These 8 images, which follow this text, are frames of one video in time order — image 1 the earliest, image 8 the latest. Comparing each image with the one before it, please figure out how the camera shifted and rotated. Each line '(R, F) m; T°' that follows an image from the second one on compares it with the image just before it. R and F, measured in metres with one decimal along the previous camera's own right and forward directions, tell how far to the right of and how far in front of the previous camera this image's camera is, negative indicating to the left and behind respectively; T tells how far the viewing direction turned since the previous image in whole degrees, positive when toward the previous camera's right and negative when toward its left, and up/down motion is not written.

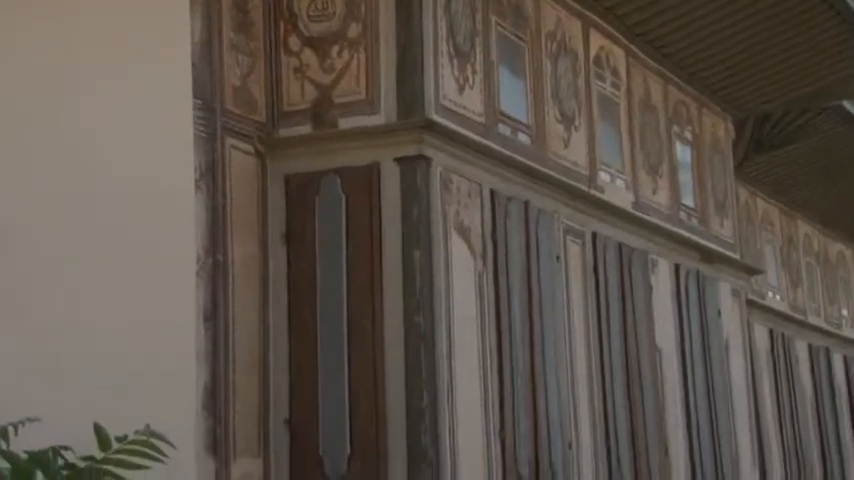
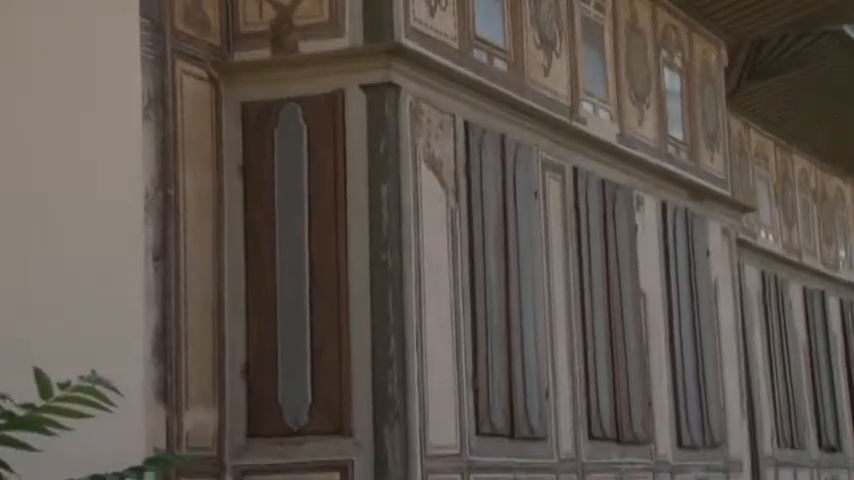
(0.0, +0.4) m; +1°
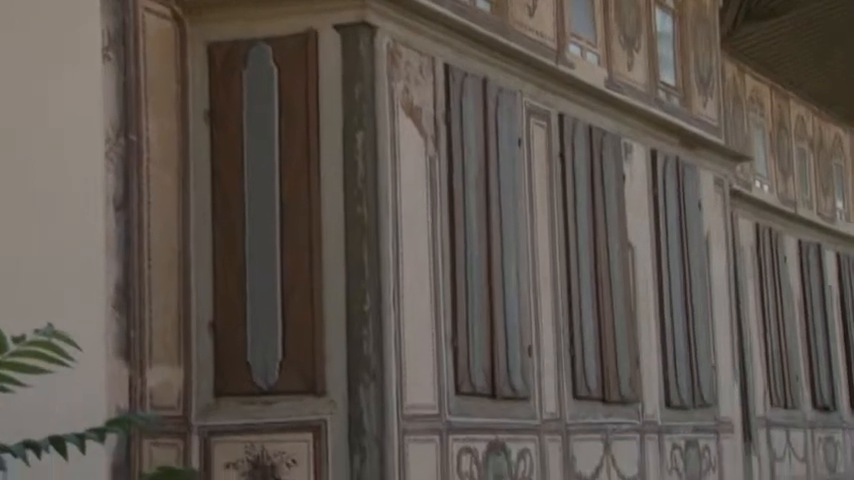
(0.0, +0.3) m; +1°
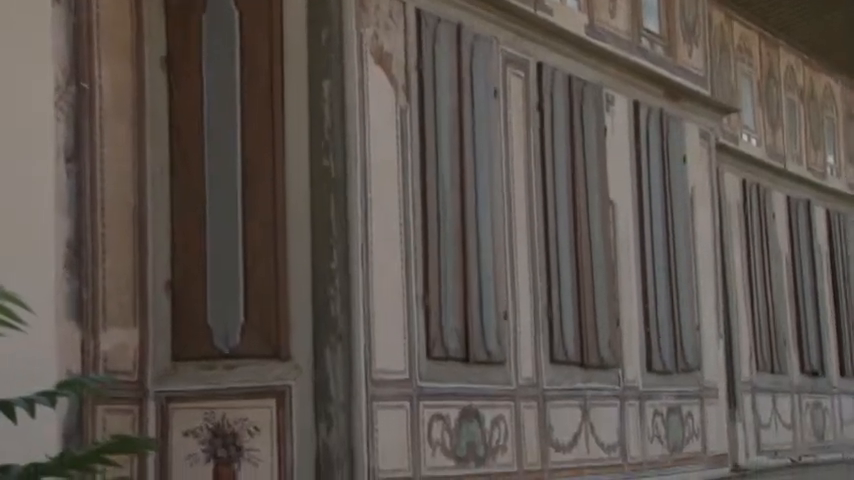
(0.0, +0.3) m; +1°
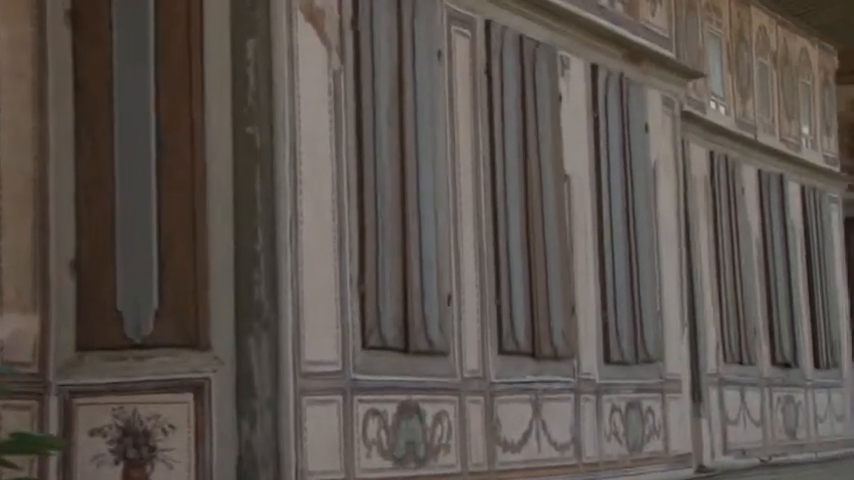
(0.0, +0.5) m; +2°
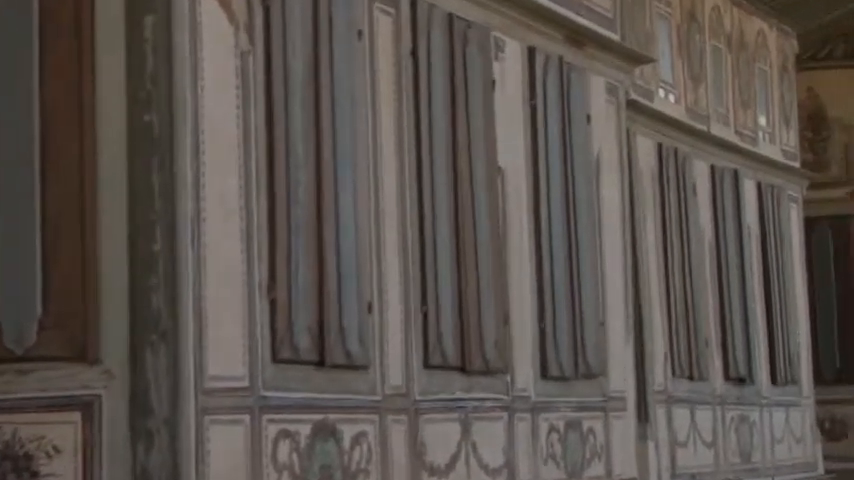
(+0.1, +0.4) m; +2°
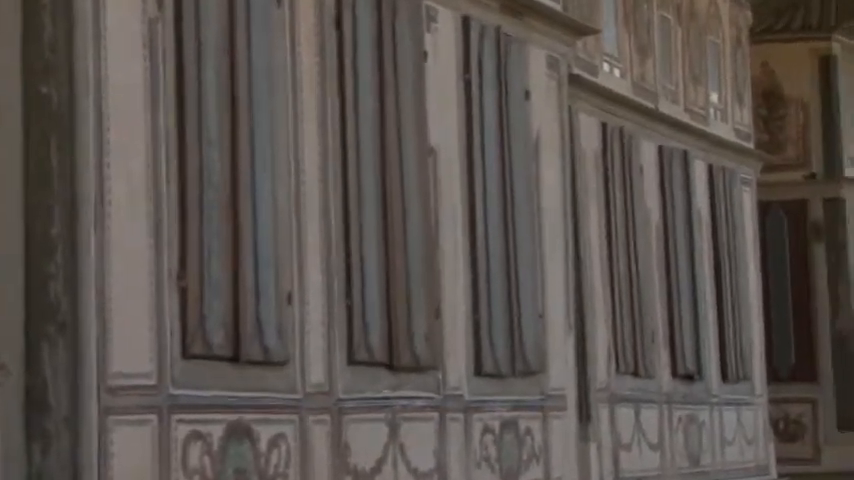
(+0.1, +0.3) m; +2°
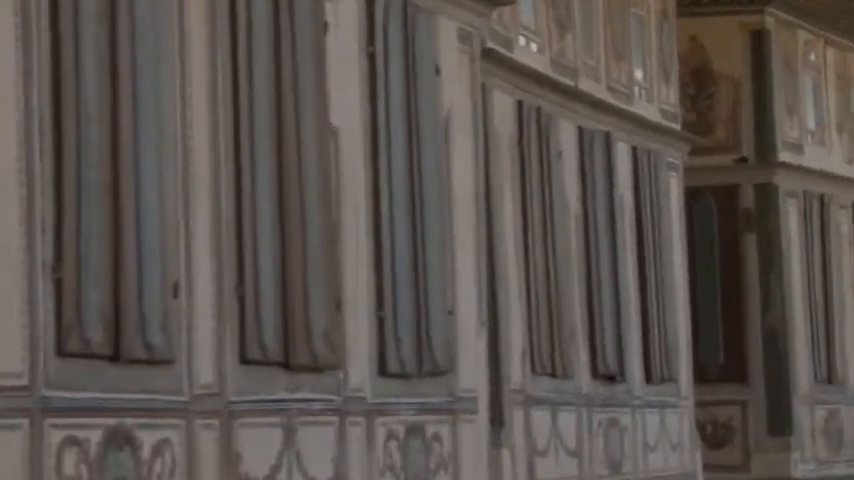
(+0.1, +0.3) m; +2°
